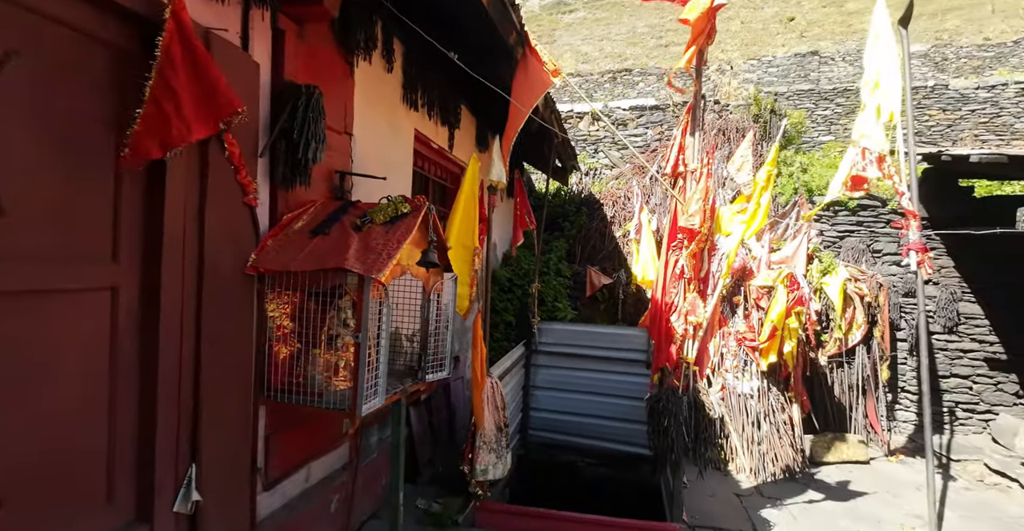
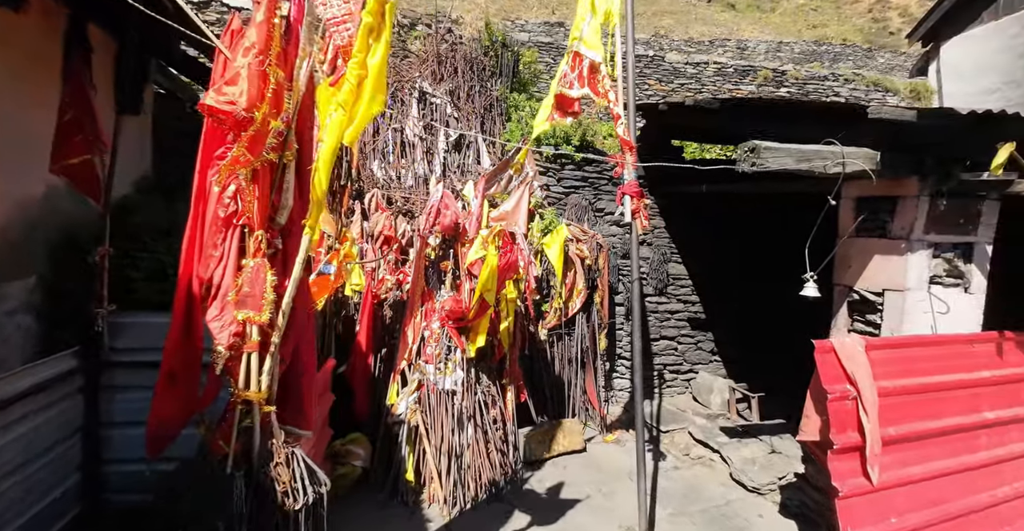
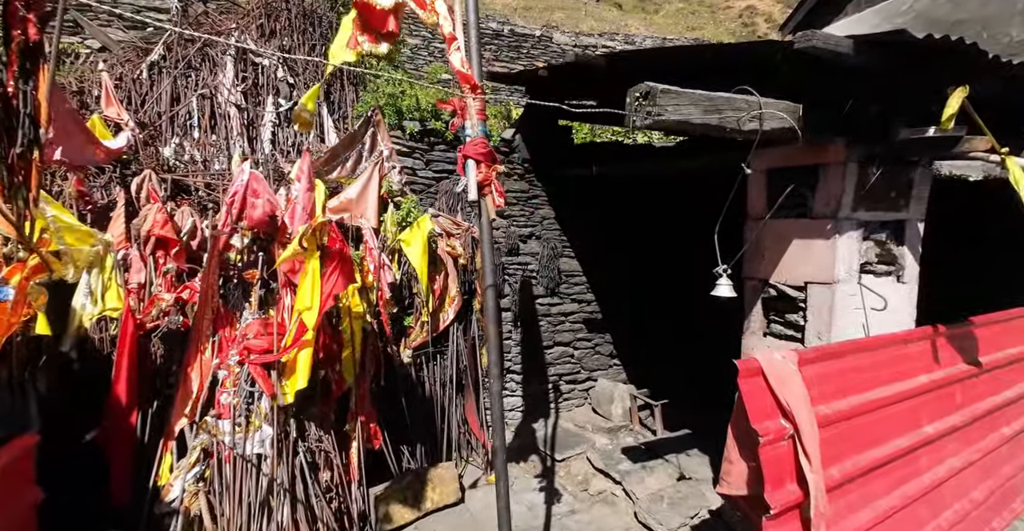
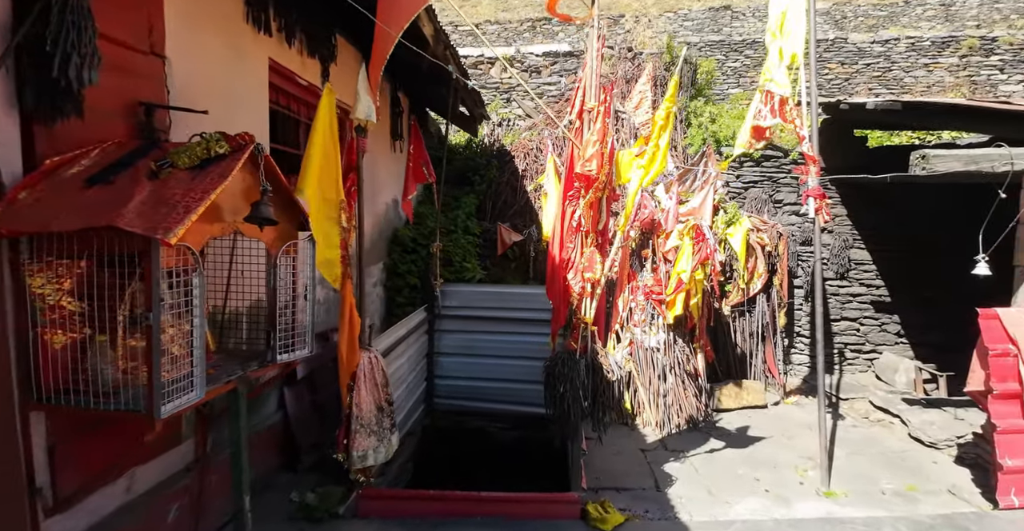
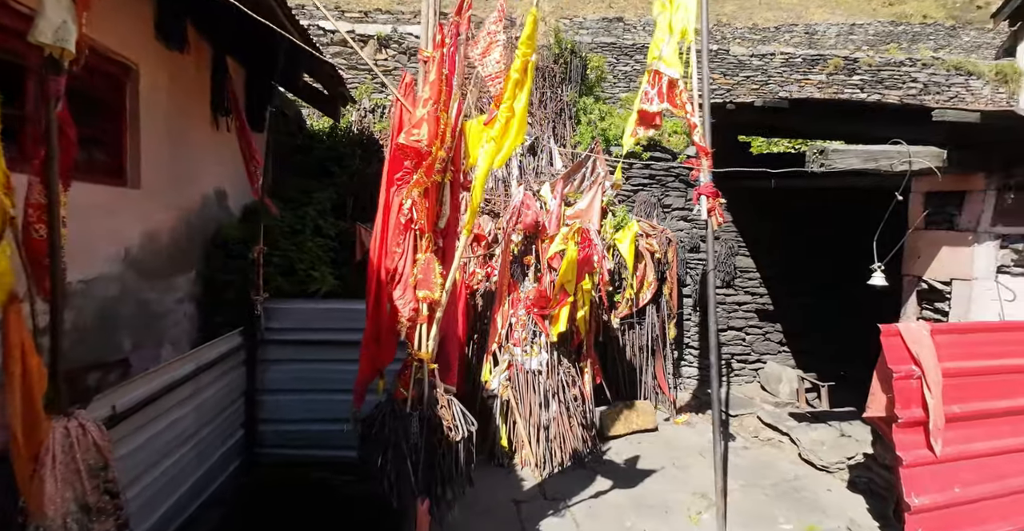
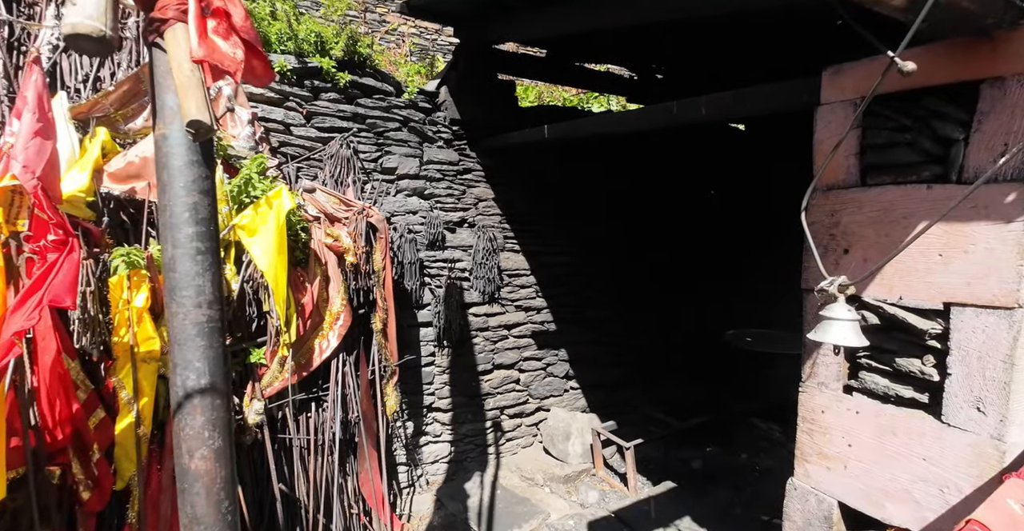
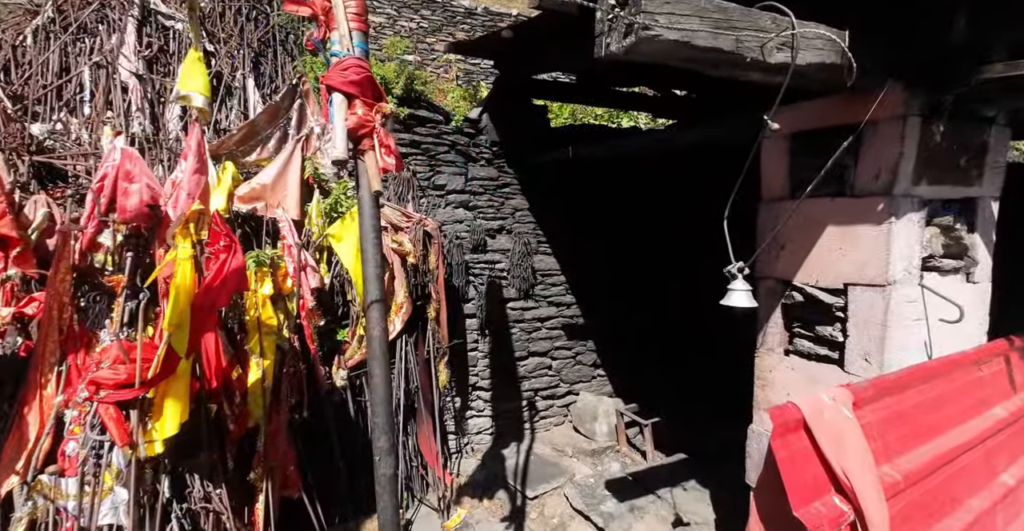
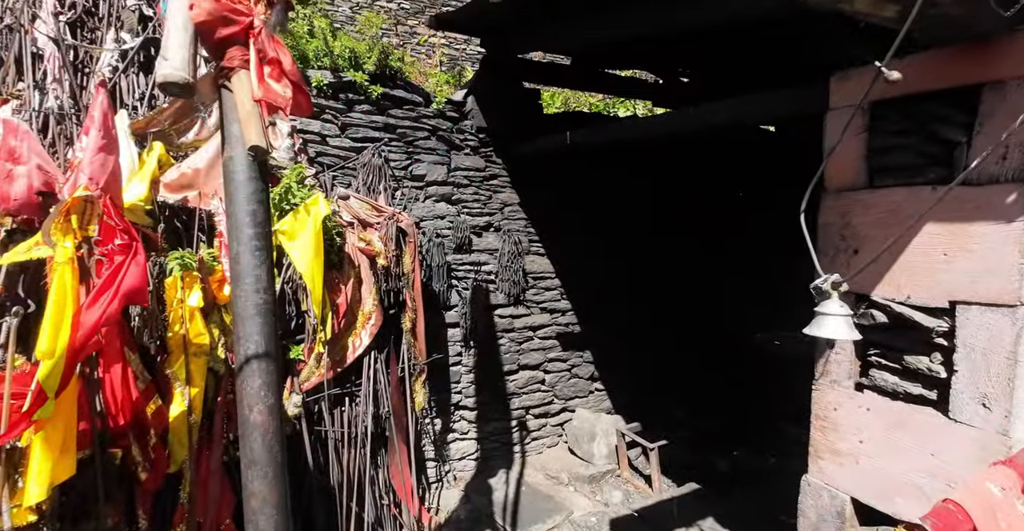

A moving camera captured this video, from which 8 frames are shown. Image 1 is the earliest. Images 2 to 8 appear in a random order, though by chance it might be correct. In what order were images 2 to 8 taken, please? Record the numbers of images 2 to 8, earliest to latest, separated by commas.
4, 5, 2, 3, 7, 8, 6
